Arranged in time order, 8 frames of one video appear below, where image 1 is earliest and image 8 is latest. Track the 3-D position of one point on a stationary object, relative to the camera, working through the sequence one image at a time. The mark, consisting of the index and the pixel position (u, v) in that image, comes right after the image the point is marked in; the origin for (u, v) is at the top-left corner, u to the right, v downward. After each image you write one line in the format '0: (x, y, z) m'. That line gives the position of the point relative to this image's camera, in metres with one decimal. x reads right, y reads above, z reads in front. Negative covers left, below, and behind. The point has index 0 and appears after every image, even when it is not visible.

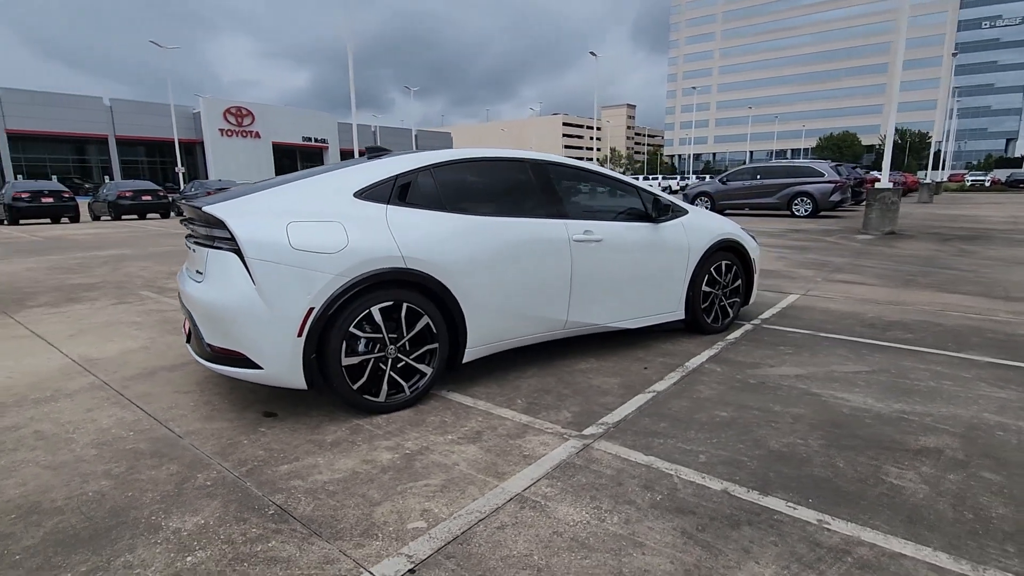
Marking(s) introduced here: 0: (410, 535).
0: (-0.4, -1.0, +2.1) m
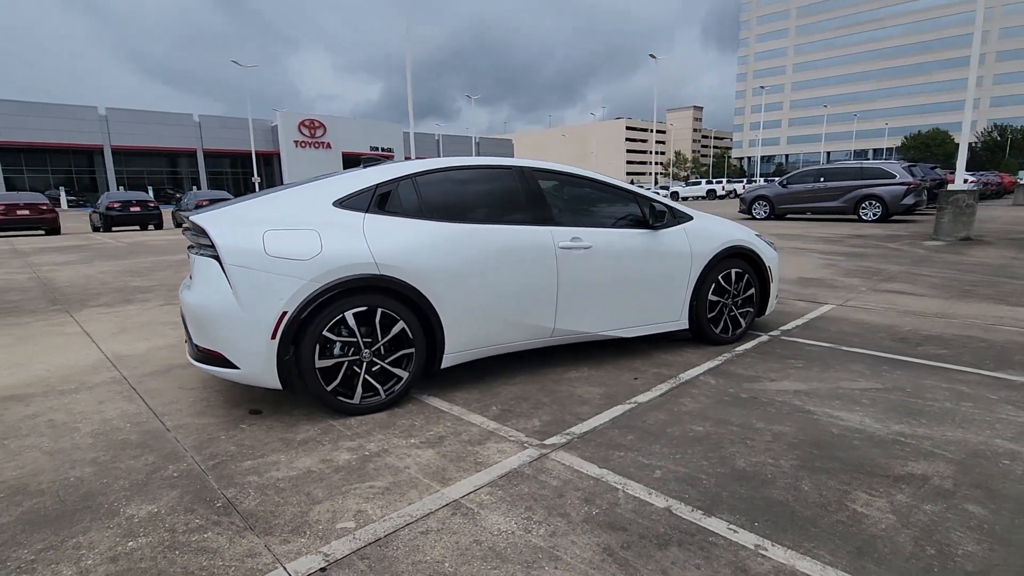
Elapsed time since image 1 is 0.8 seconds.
0: (-0.7, -1.0, +2.1) m
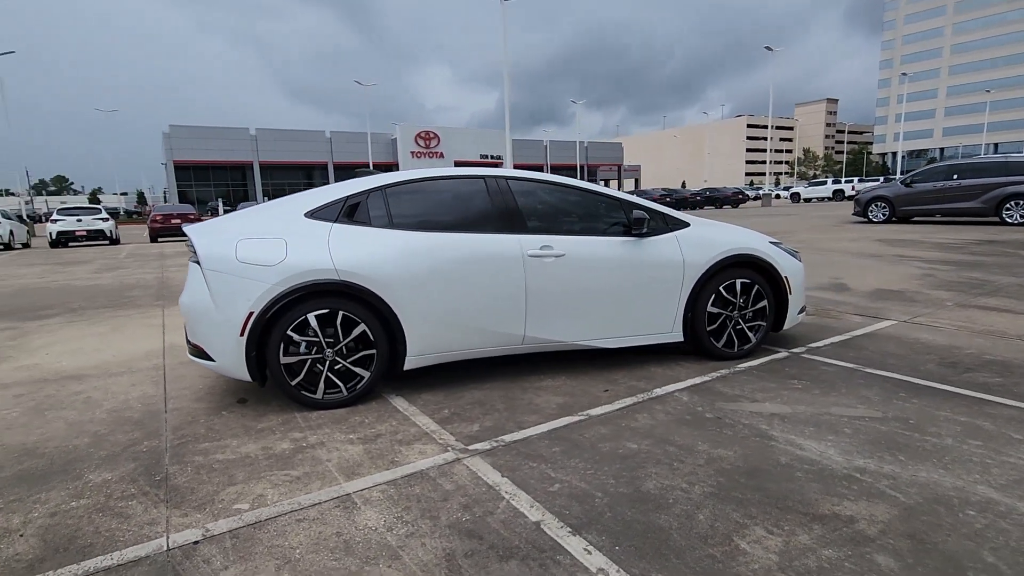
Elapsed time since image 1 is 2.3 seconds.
0: (-1.3, -1.0, +2.4) m
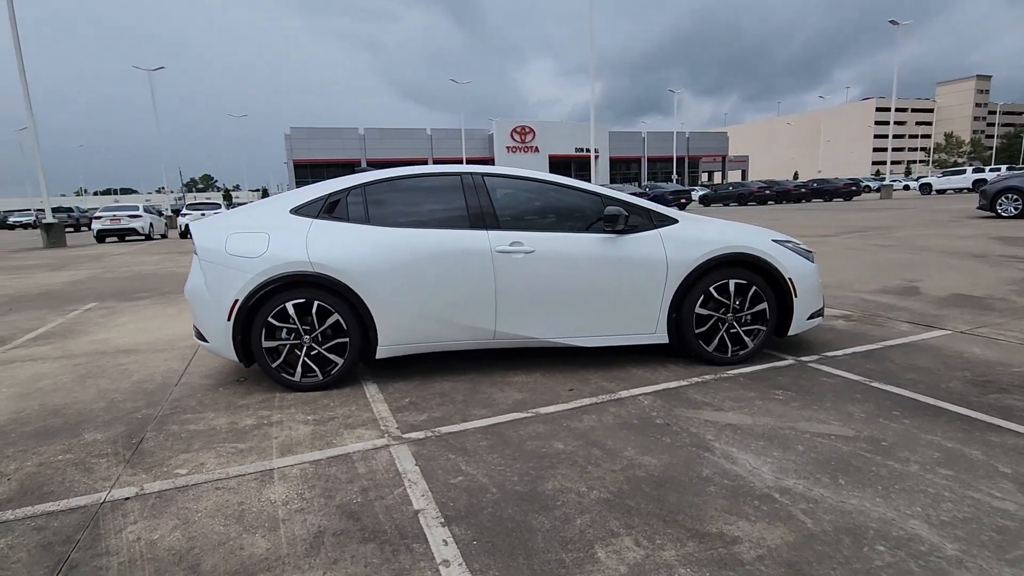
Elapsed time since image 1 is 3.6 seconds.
0: (-1.7, -0.9, +2.7) m
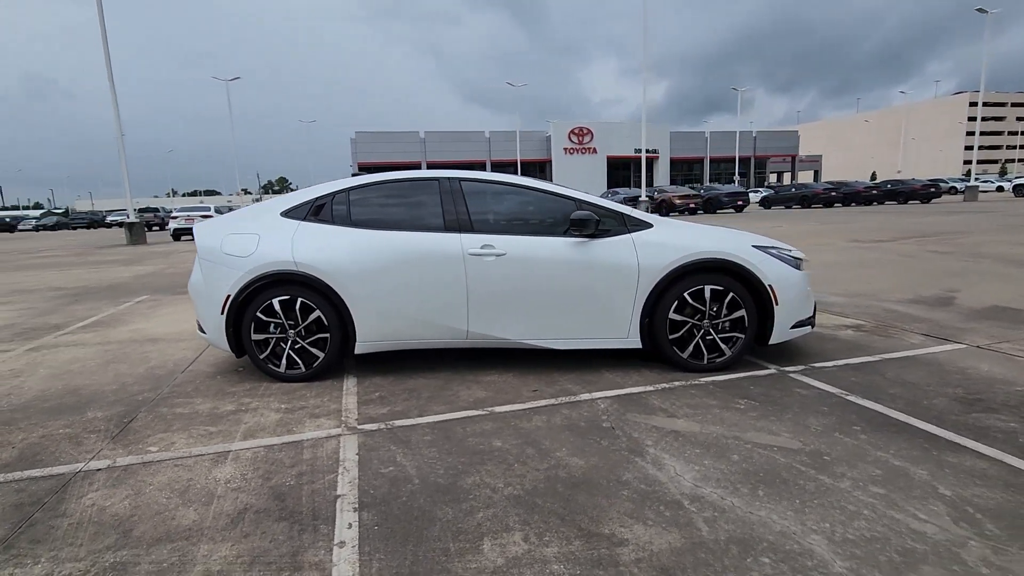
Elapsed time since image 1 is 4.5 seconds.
0: (-2.1, -0.9, +3.0) m
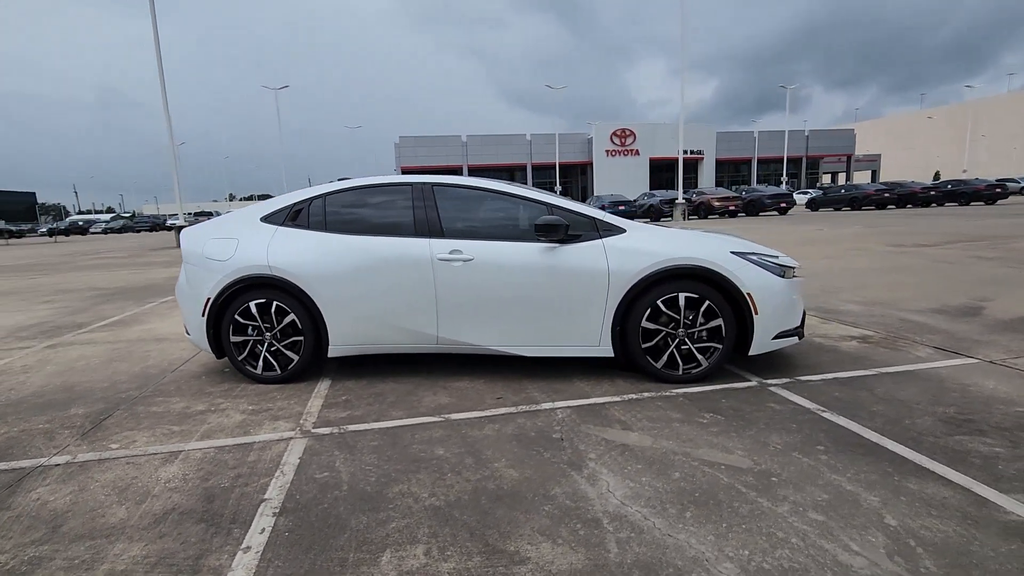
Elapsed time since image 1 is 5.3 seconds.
0: (-2.4, -0.9, +3.1) m
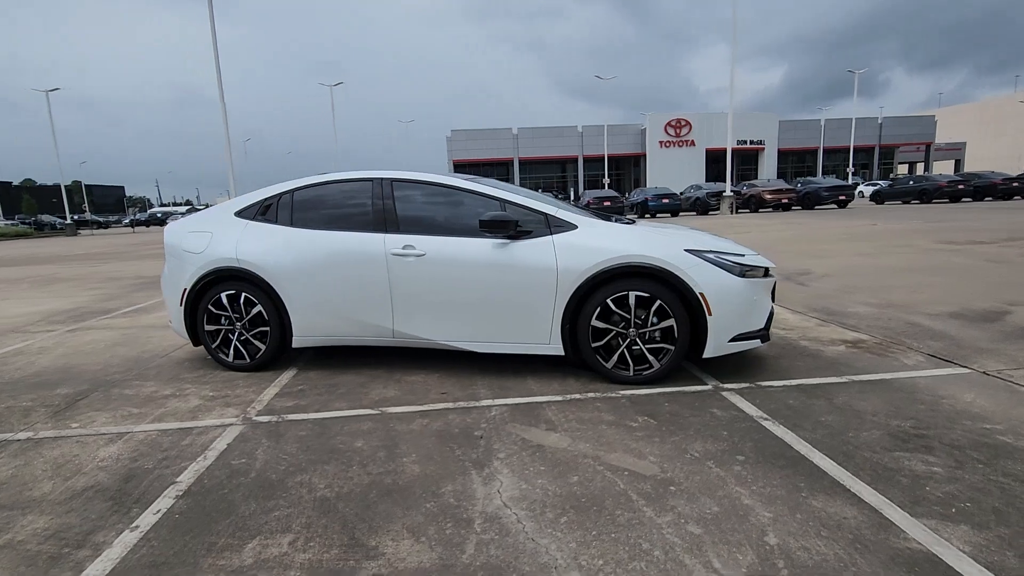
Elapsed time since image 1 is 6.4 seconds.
0: (-2.8, -0.9, +3.4) m
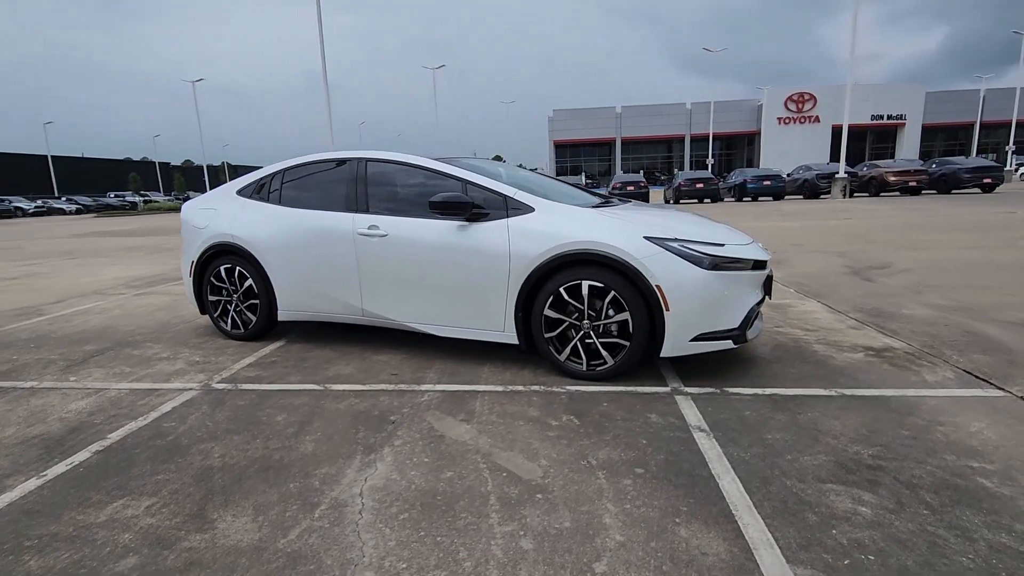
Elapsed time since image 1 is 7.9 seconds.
0: (-3.2, -0.7, +3.8) m
